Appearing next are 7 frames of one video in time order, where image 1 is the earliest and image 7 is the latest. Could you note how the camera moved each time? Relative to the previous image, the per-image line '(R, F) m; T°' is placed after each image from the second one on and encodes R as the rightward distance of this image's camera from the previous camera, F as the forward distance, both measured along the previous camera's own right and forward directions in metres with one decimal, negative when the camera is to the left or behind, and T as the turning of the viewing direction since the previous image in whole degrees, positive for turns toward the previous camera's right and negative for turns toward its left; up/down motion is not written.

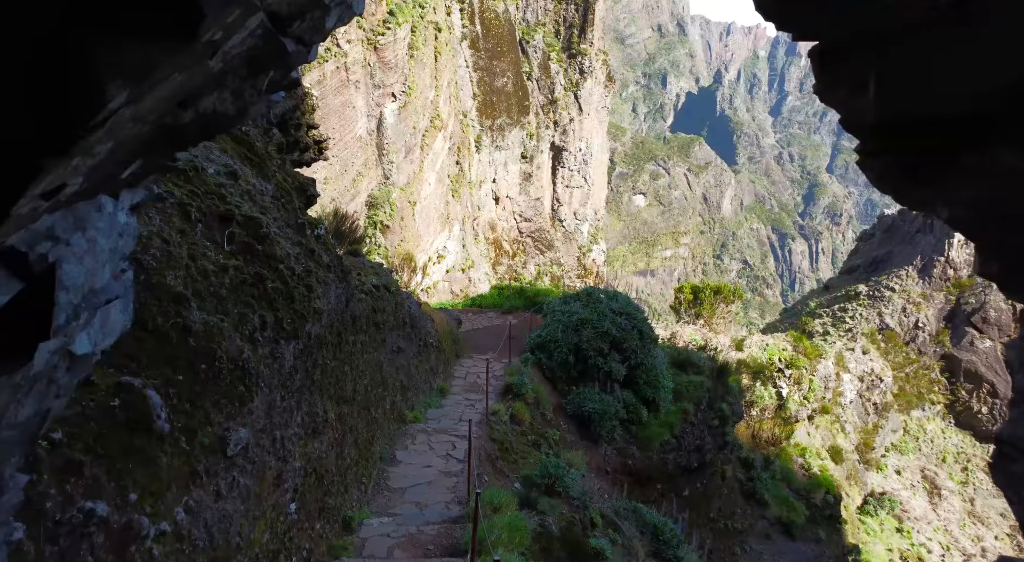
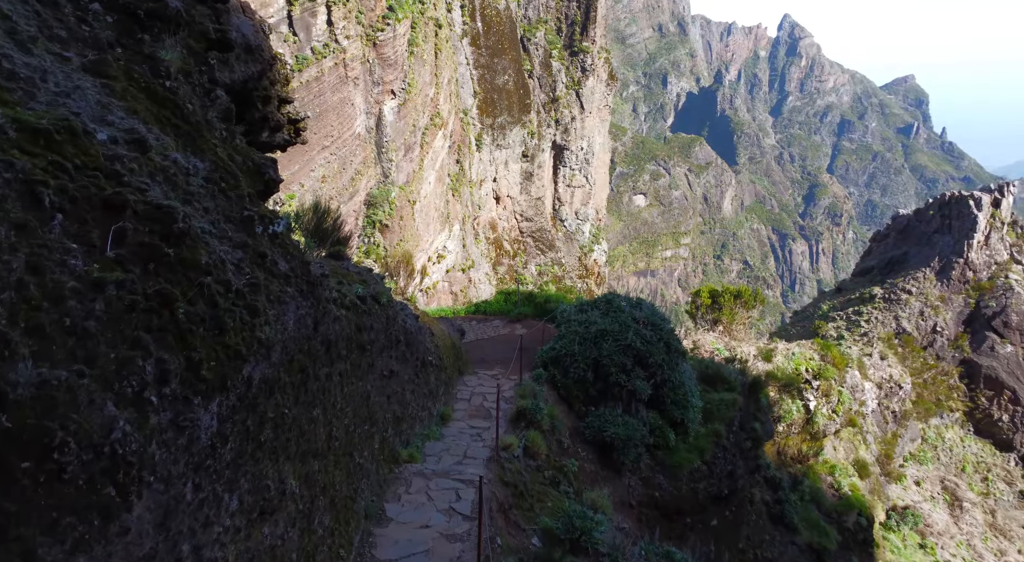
(-0.1, +1.0) m; 0°
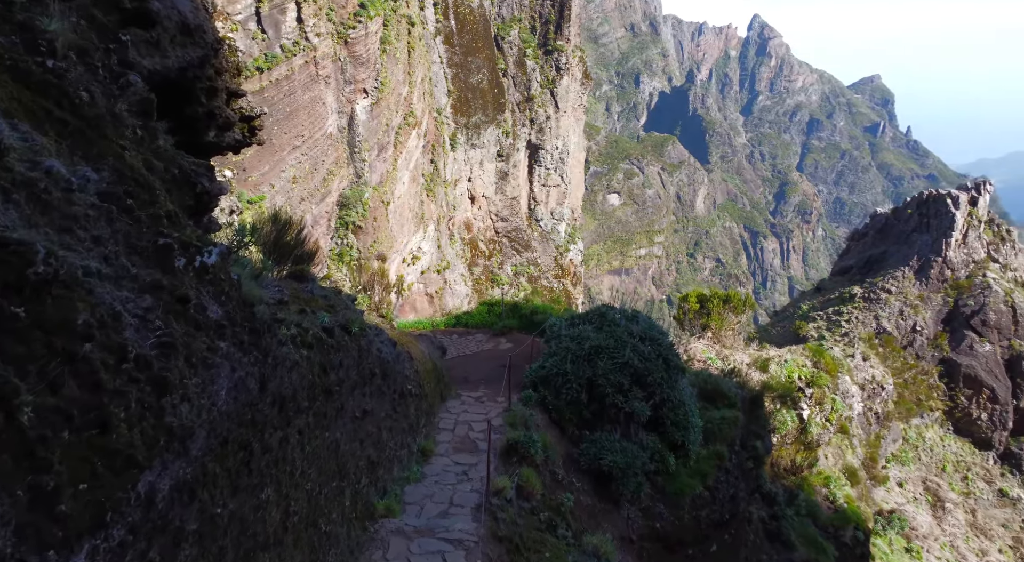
(-0.1, +0.7) m; +2°
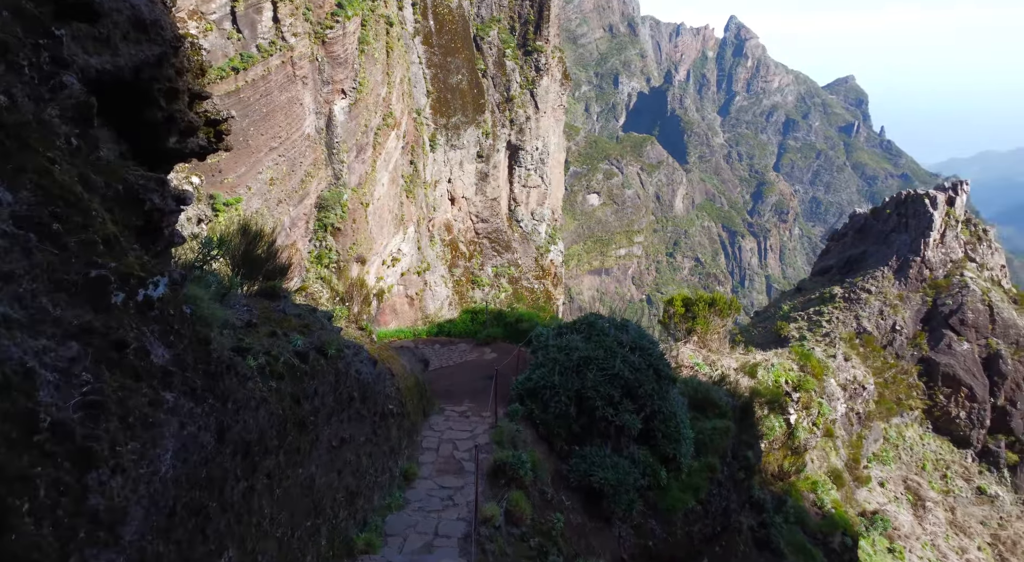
(0.0, +0.3) m; +2°
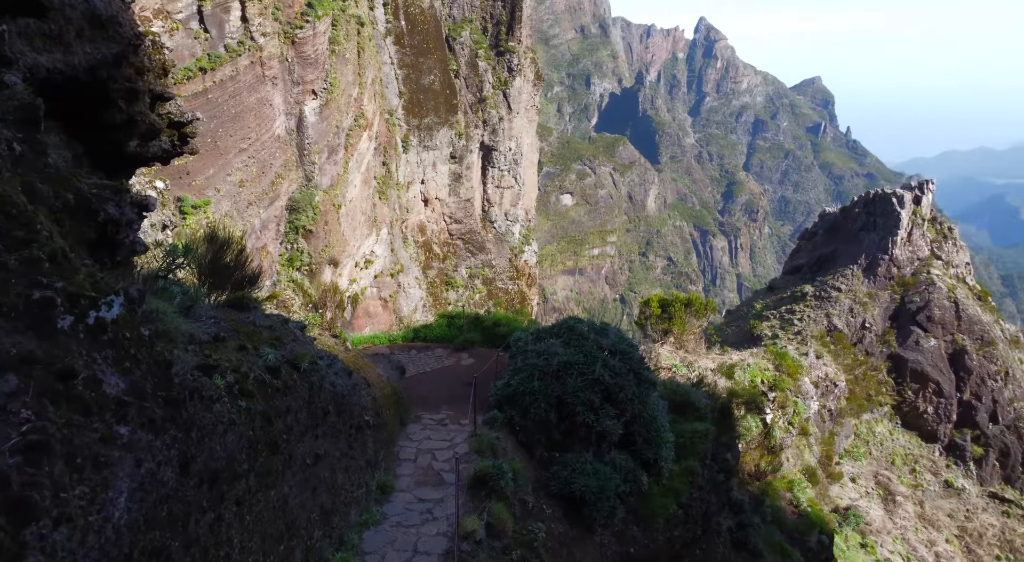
(0.0, +0.1) m; +2°
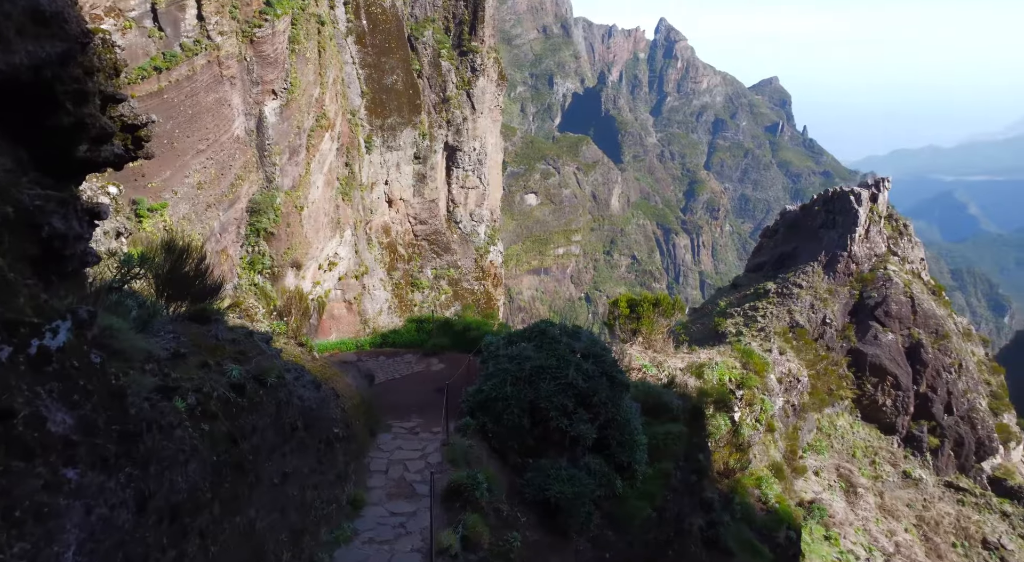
(-0.1, +0.1) m; +3°
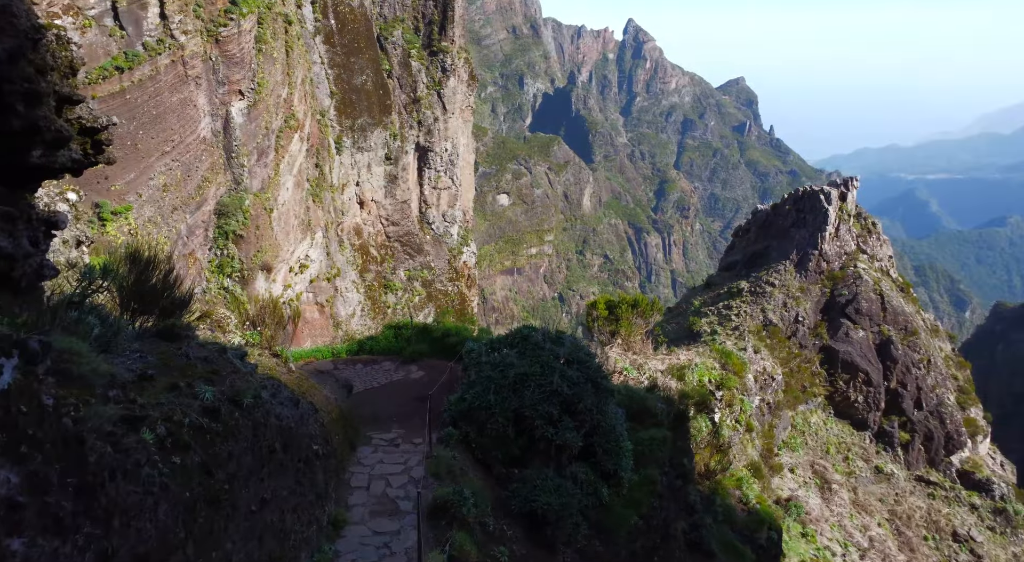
(-0.1, +0.2) m; +2°
